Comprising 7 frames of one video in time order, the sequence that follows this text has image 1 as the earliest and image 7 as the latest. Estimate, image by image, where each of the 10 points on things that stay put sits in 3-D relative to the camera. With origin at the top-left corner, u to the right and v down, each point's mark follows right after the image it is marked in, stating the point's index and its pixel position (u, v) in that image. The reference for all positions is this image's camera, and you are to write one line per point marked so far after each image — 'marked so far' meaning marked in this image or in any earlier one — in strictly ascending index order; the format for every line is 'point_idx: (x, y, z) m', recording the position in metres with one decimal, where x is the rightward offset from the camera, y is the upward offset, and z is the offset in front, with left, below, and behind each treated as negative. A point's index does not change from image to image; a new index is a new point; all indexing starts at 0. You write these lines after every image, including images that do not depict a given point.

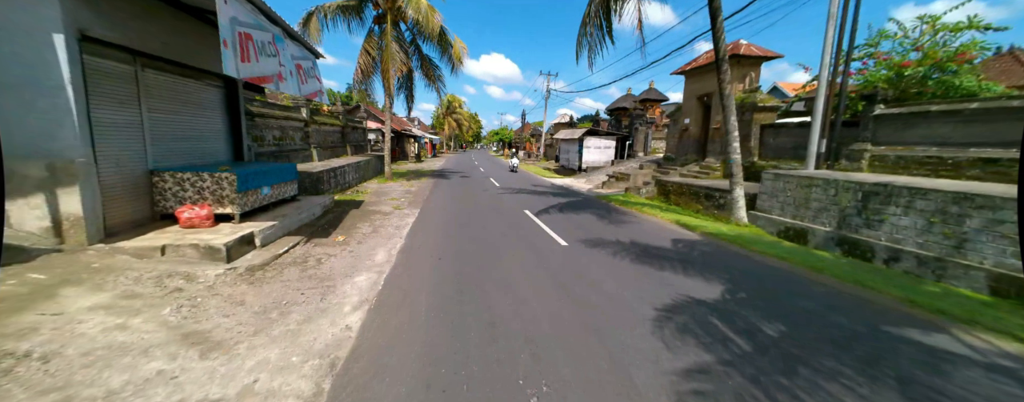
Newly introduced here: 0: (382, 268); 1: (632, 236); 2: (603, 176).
0: (-1.9, -1.0, +4.4) m
1: (+2.5, -0.7, +6.2) m
2: (+5.1, +1.4, +16.7) m
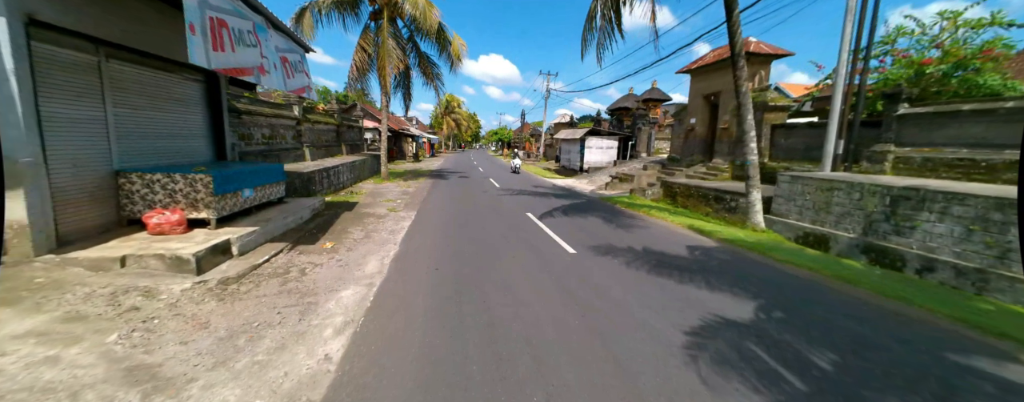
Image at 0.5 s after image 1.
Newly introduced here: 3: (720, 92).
0: (-1.8, -1.0, +3.9) m
1: (+2.5, -0.8, +5.8) m
2: (+5.1, +1.3, +16.3) m
3: (+8.5, +4.5, +12.3) m
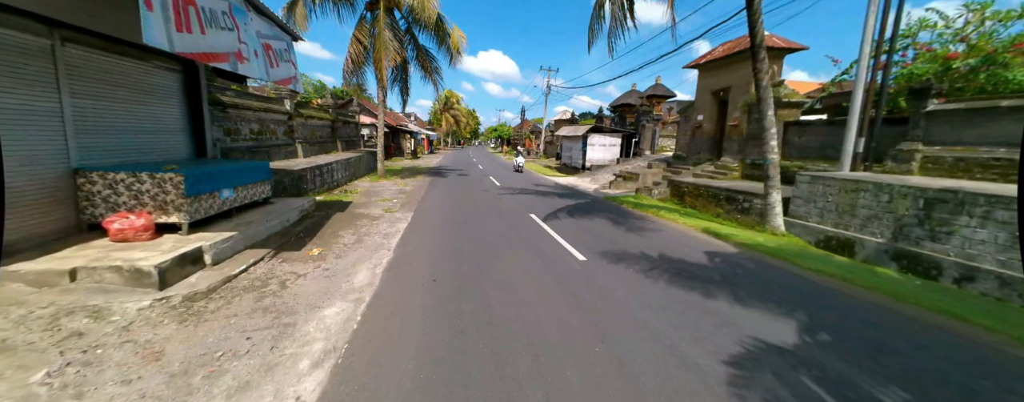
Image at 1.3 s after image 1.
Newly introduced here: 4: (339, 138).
0: (-1.7, -1.1, +3.5) m
1: (+2.6, -0.8, +5.4) m
2: (+5.1, +1.4, +15.9) m
3: (+8.6, +4.5, +11.8) m
4: (-8.8, +3.2, +15.1) m
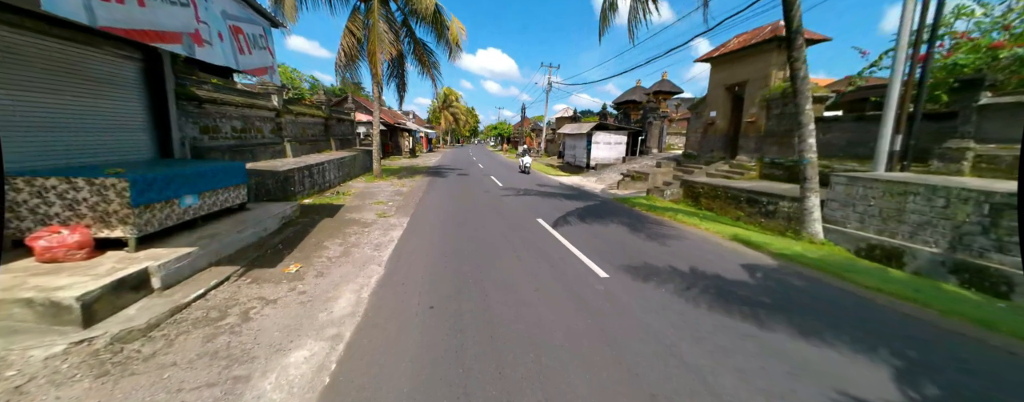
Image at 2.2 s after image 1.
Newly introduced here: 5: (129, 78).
0: (-1.6, -1.2, +2.8) m
1: (+2.7, -0.9, +4.7) m
2: (+5.3, +1.4, +15.2) m
3: (+8.7, +4.4, +11.2) m
4: (-8.6, +3.1, +14.4) m
5: (-6.0, +1.9, +4.7) m
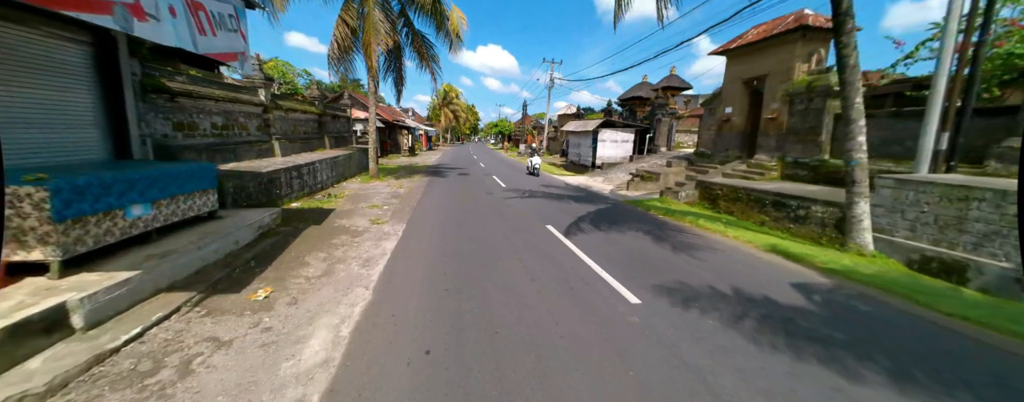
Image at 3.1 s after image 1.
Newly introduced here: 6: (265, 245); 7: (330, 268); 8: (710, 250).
0: (-1.5, -1.3, +2.2) m
1: (+2.9, -1.0, +4.1) m
2: (+5.4, +1.3, +14.5) m
3: (+8.8, +4.4, +10.5) m
4: (-8.5, +3.1, +13.7) m
5: (-5.9, +1.8, +4.0) m
6: (-3.6, -0.7, +4.4) m
7: (-2.4, -0.9, +3.9) m
8: (+3.4, -0.8, +5.1) m
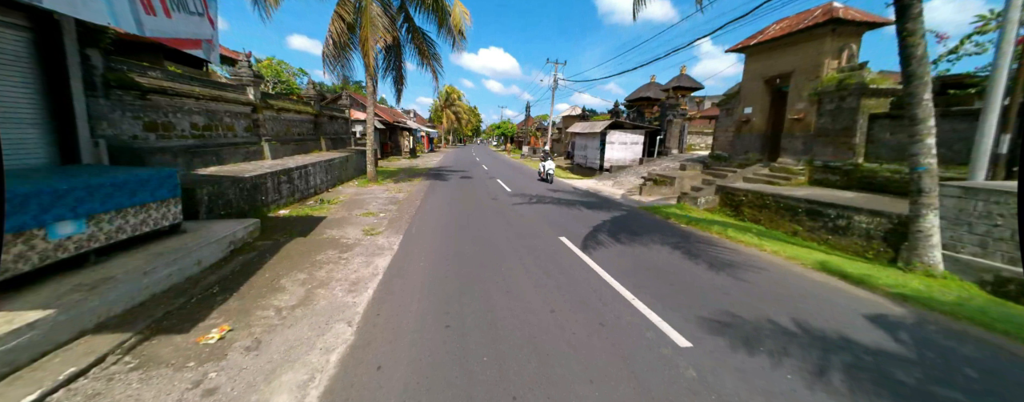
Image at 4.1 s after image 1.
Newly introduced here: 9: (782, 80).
0: (-1.3, -1.5, +1.5) m
1: (+3.0, -1.2, +3.4) m
2: (+5.6, +1.1, +13.9) m
3: (+9.1, +4.2, +9.8) m
4: (-8.3, +2.9, +13.1) m
5: (-5.7, +1.7, +3.4) m
6: (-3.5, -0.8, +3.7) m
7: (-2.2, -1.0, +3.3) m
8: (+3.6, -1.0, +4.5) m
9: (+9.3, +4.2, +10.4) m
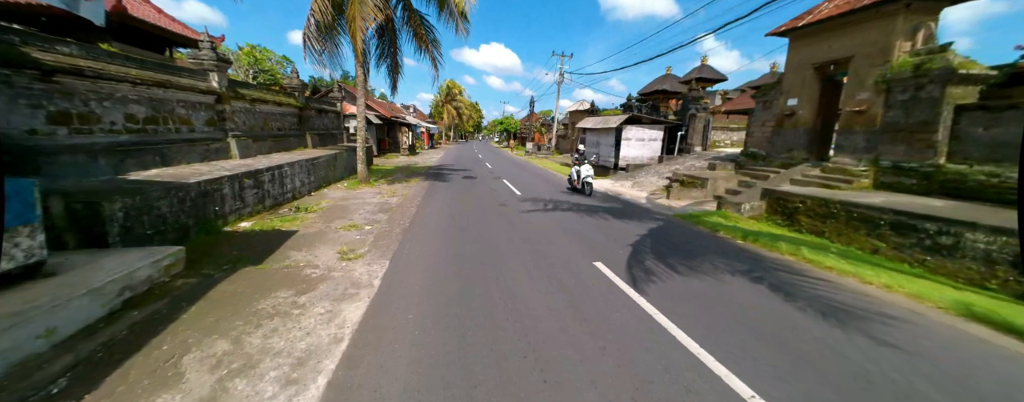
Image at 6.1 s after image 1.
0: (-1.0, -1.7, +0.2) m
1: (+3.3, -1.4, +2.1) m
2: (+6.0, +1.0, +12.5) m
3: (+9.4, +4.0, +8.4) m
4: (-8.0, +2.8, +11.8) m
5: (-5.4, +1.5, +2.1) m
6: (-3.2, -1.0, +2.5) m
7: (-1.9, -1.3, +2.0) m
8: (+3.9, -1.2, +3.1) m
9: (+9.6, +4.0, +9.0) m
